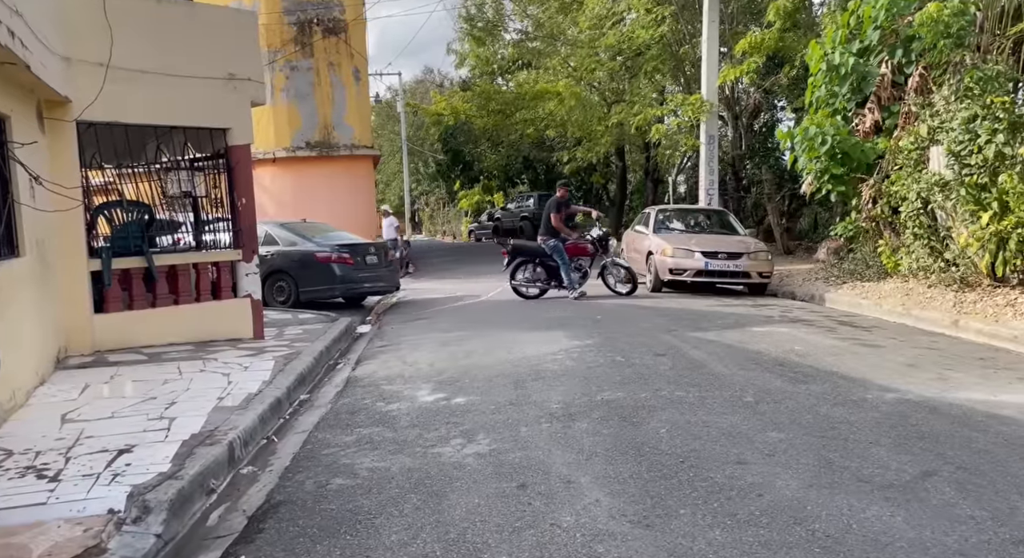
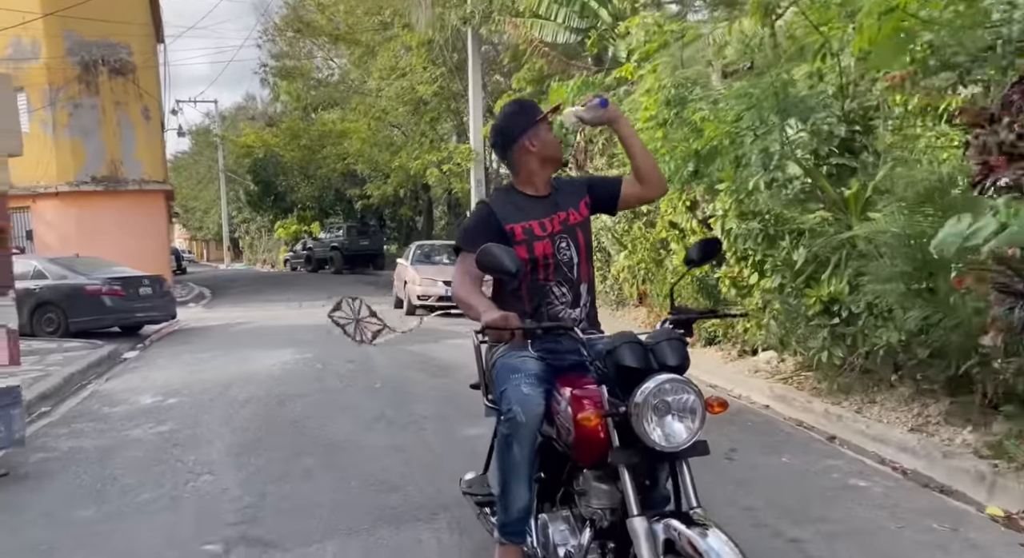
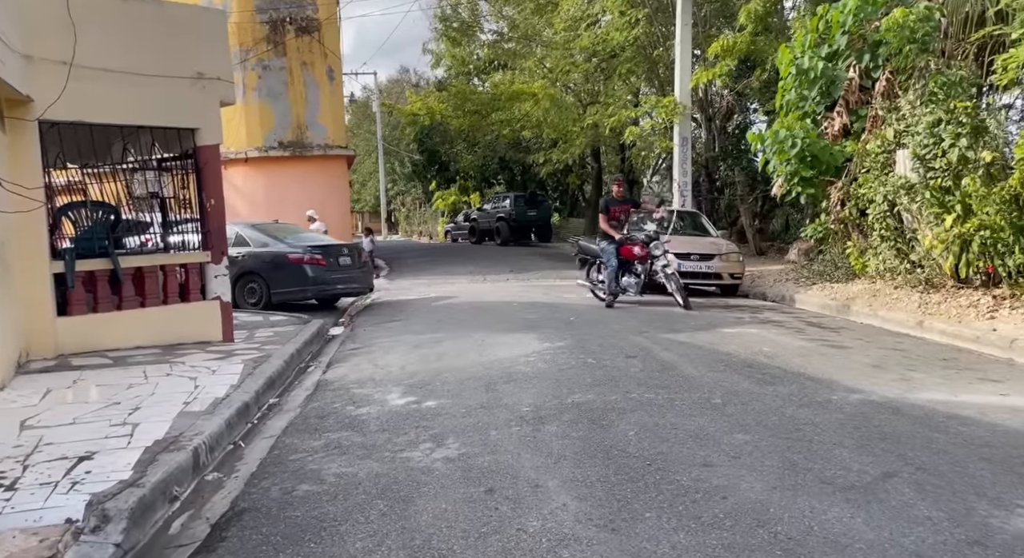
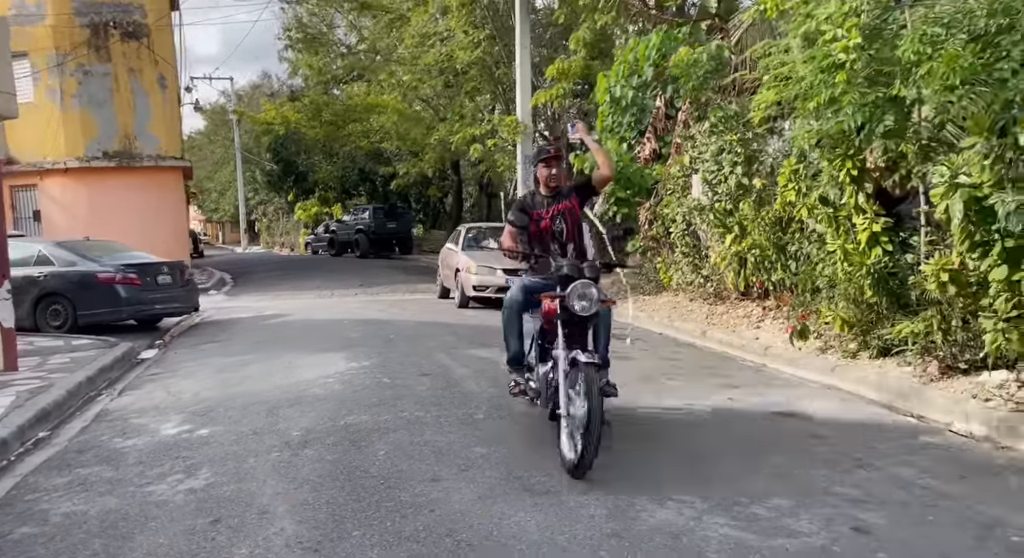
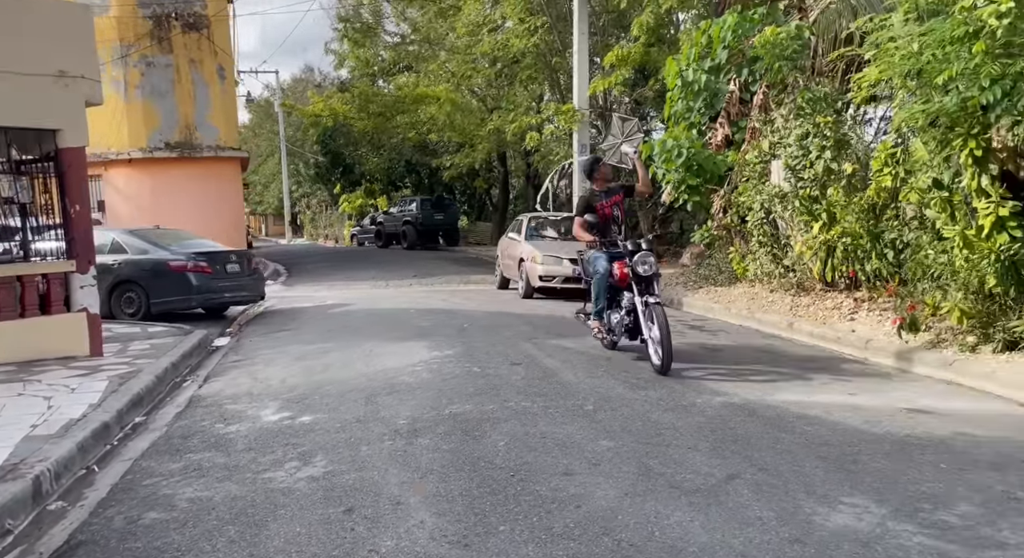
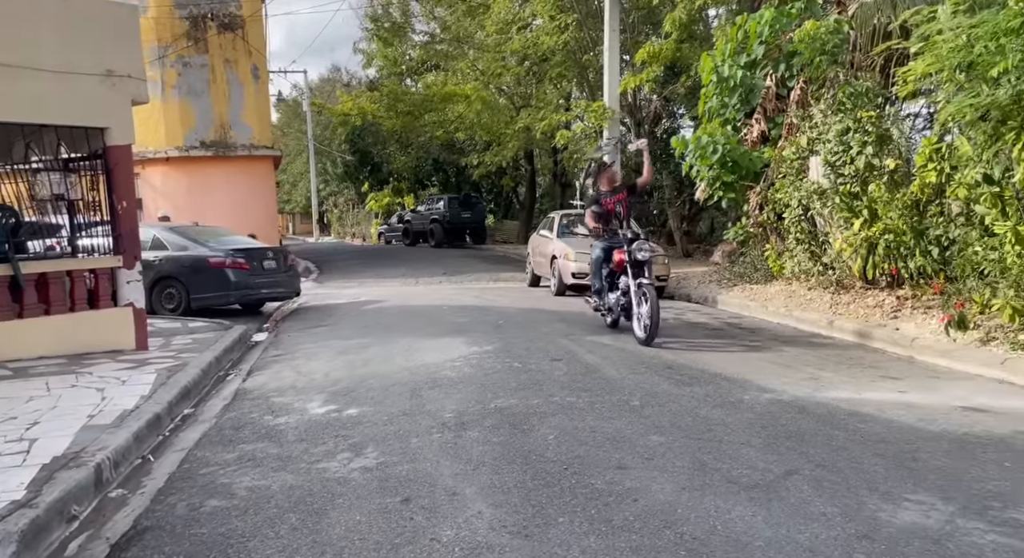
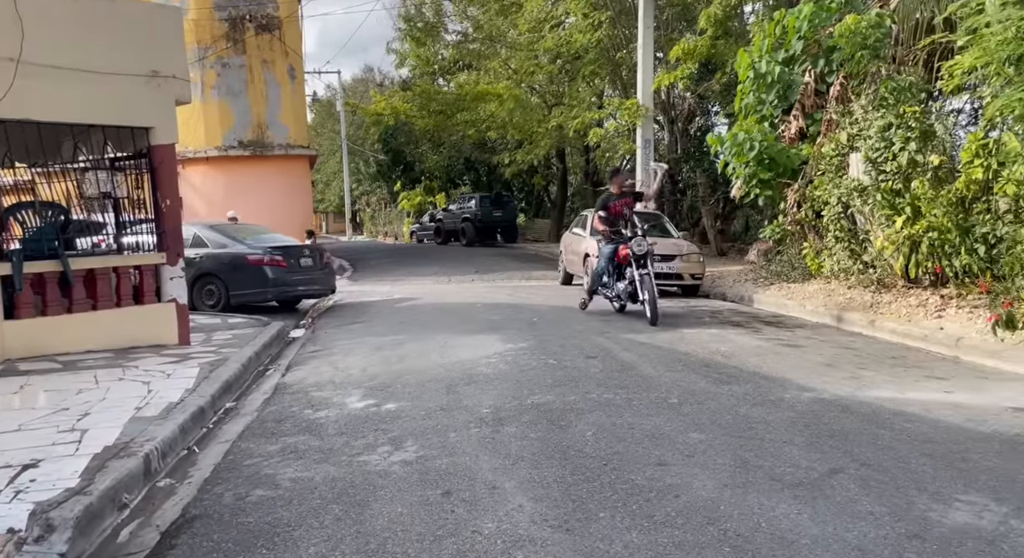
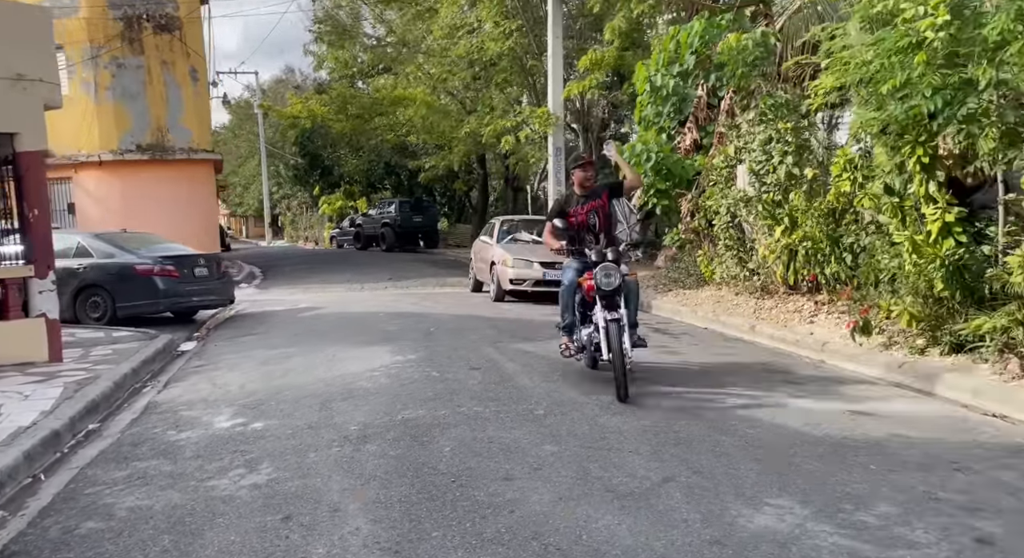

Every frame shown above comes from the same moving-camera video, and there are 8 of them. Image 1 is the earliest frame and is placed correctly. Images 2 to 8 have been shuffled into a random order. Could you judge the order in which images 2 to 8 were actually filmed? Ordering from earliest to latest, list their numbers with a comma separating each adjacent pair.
3, 7, 6, 5, 8, 4, 2
